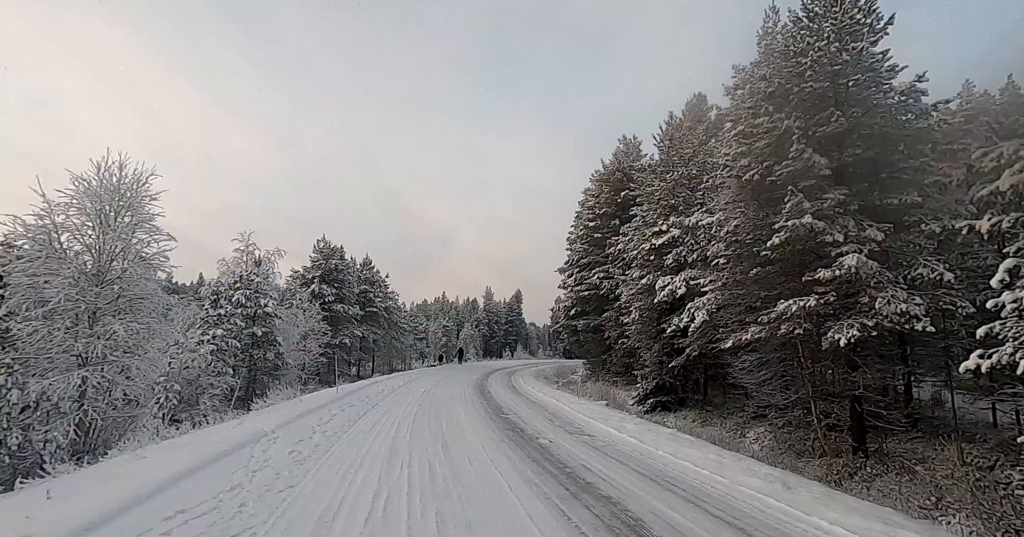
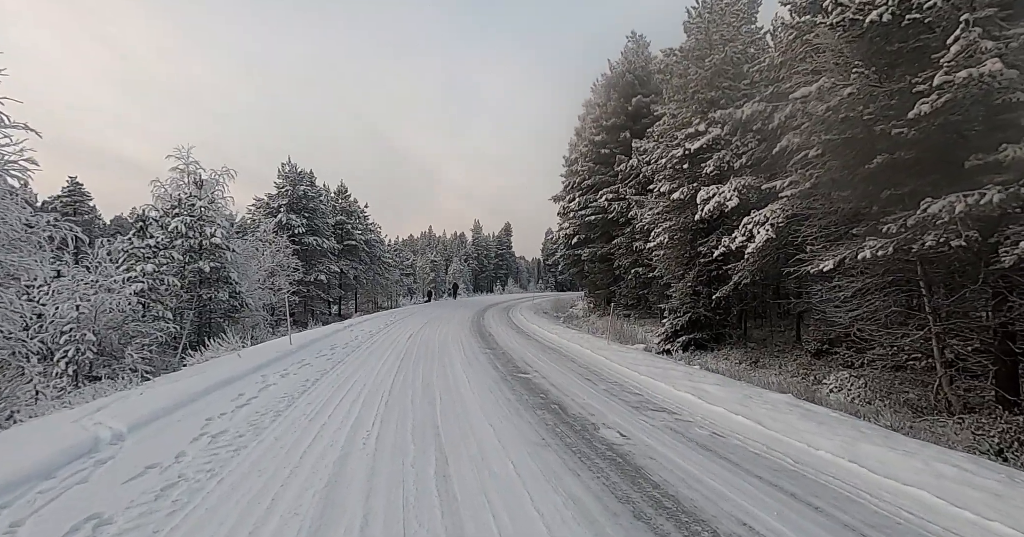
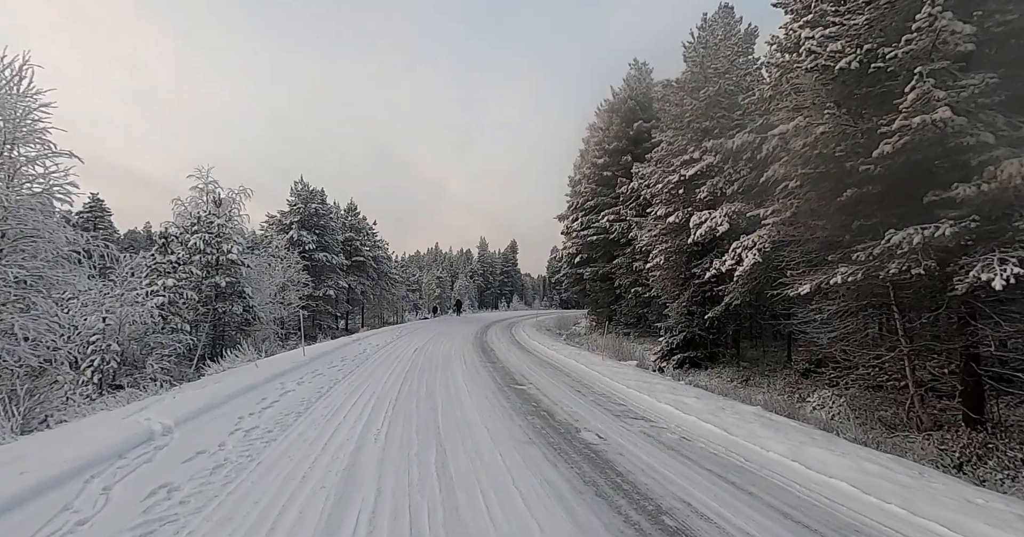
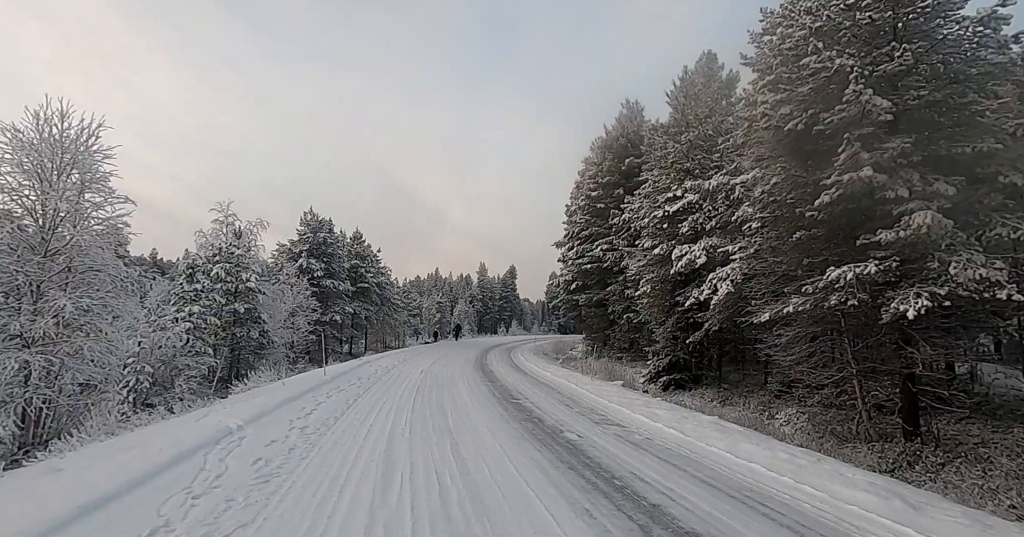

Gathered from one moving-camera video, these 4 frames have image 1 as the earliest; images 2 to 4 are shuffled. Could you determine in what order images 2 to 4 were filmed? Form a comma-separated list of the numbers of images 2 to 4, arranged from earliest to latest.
4, 3, 2
